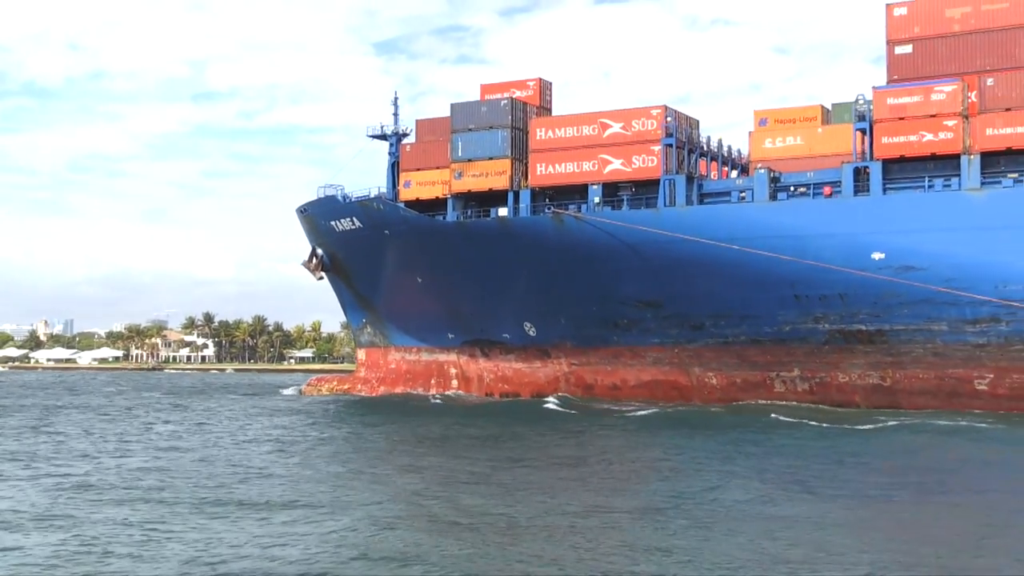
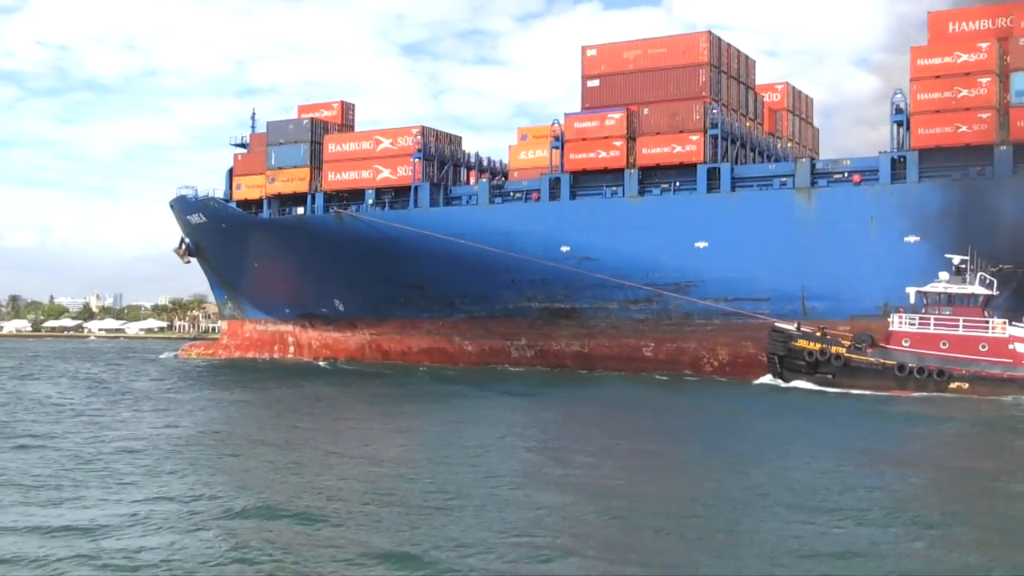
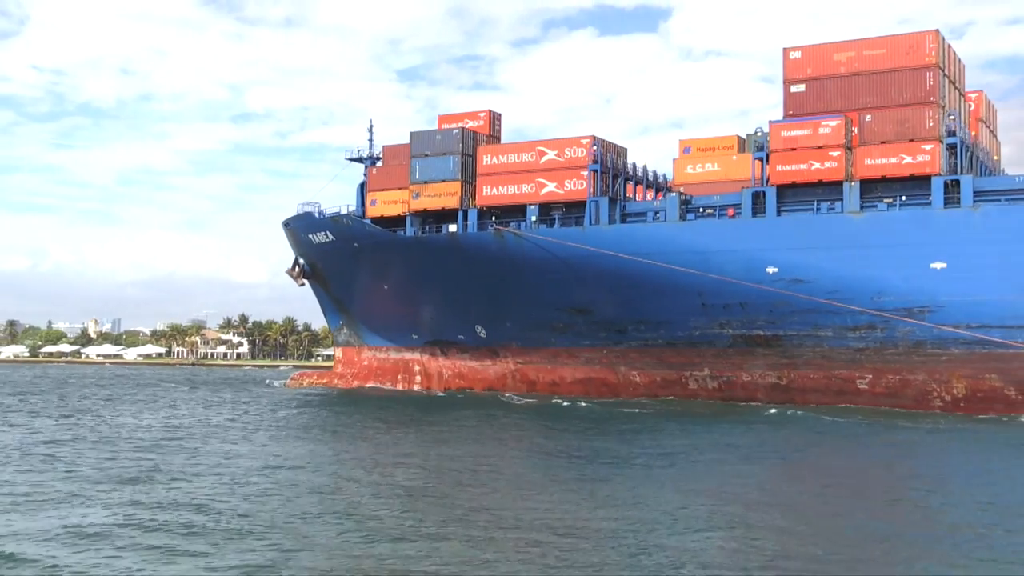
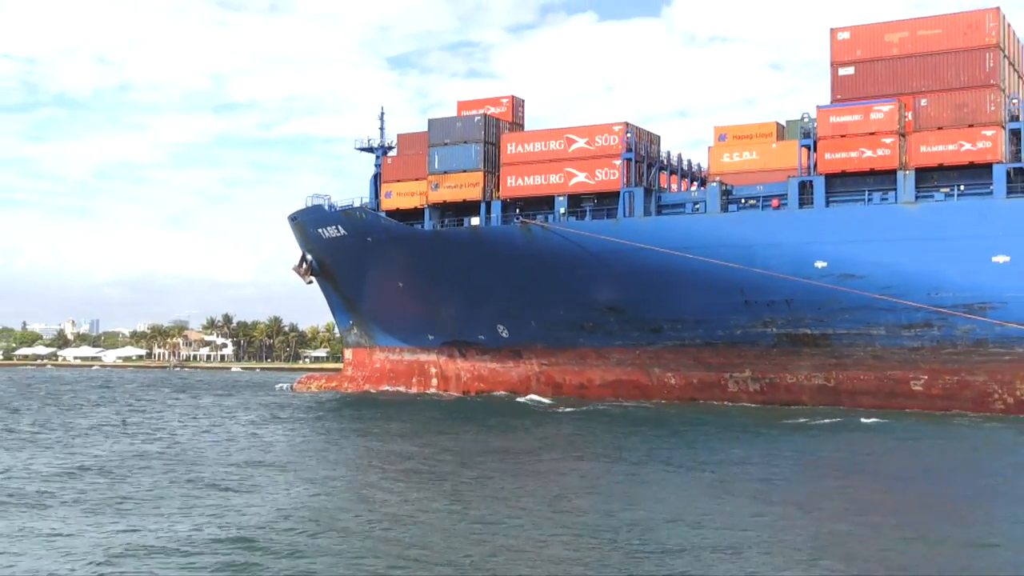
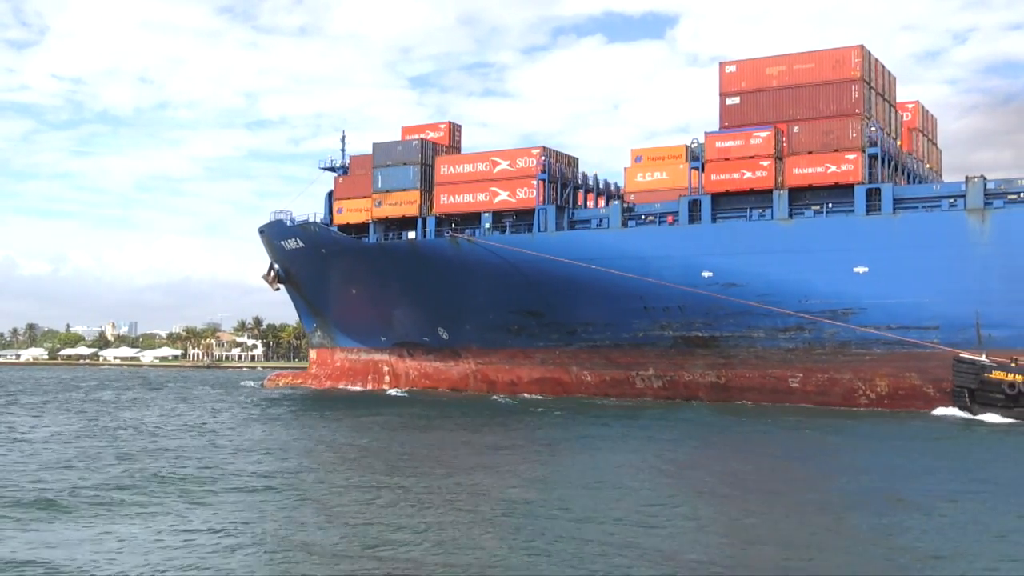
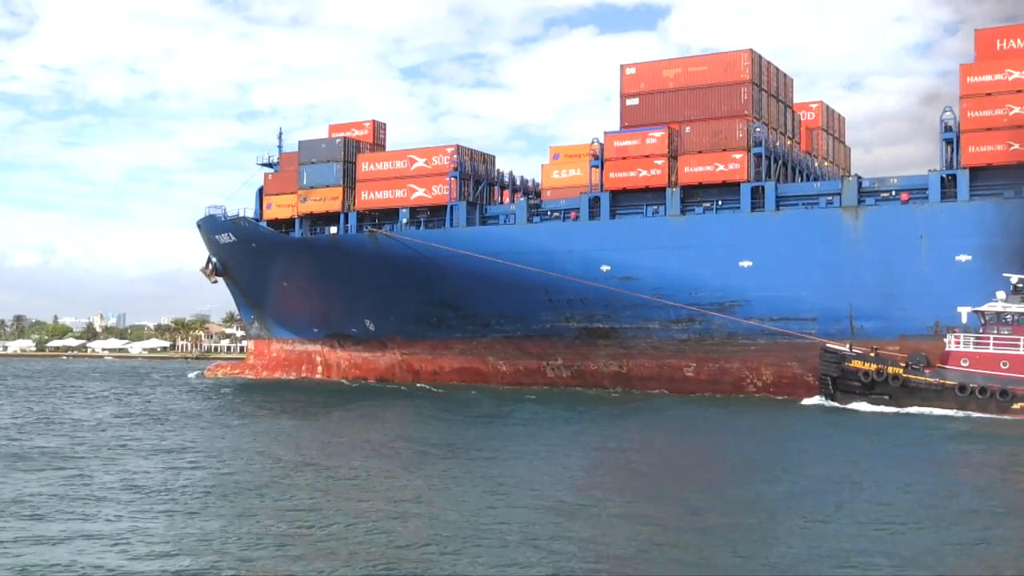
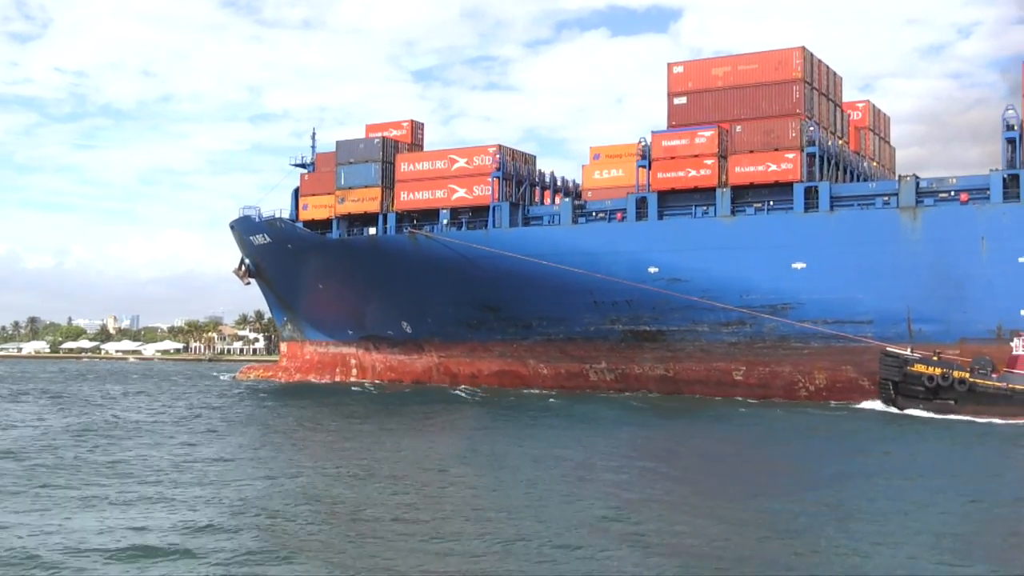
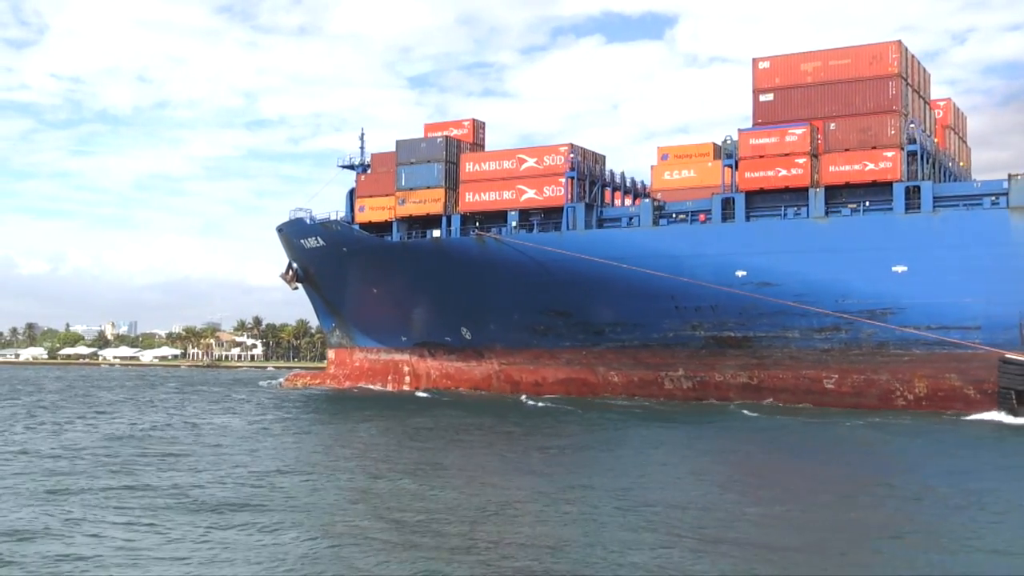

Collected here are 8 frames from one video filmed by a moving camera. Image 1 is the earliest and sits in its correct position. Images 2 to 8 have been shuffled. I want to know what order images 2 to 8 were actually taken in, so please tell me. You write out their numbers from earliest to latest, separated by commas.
4, 3, 8, 5, 7, 6, 2
